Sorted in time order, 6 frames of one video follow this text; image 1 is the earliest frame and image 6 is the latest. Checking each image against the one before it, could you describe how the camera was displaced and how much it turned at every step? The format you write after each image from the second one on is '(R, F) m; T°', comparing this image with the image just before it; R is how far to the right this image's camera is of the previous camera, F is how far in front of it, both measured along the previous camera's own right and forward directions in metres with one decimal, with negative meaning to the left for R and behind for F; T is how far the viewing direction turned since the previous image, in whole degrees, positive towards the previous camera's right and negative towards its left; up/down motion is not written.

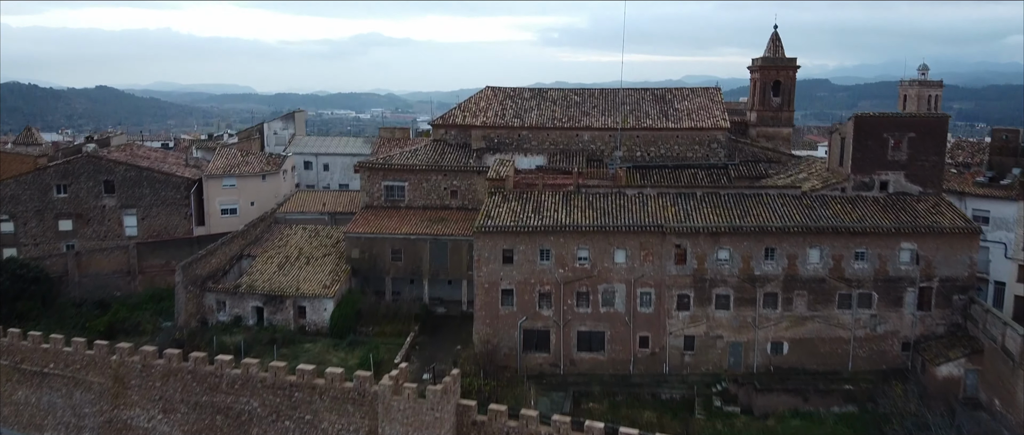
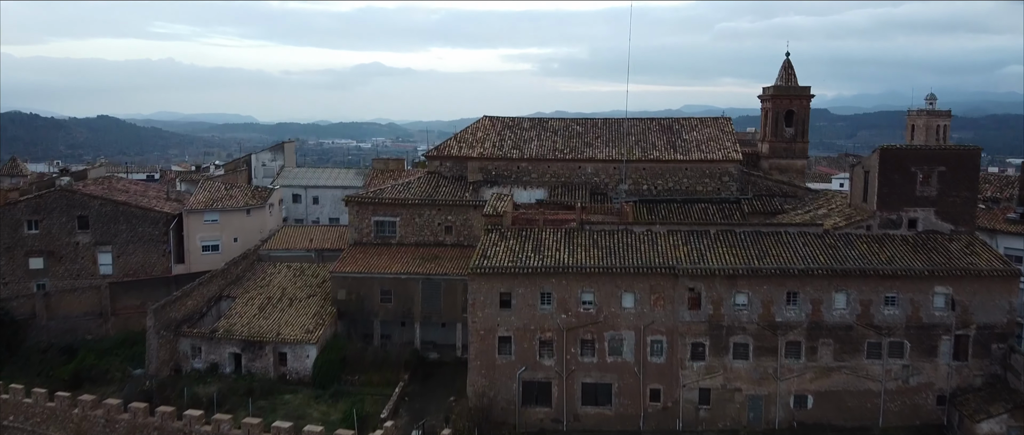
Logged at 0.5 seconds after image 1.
(0.0, +1.5) m; 0°
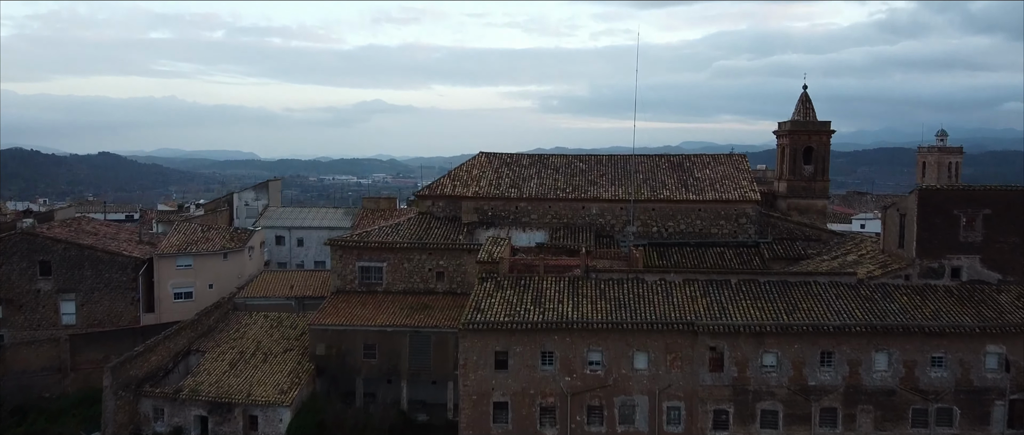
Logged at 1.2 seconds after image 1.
(+0.1, +1.9) m; 0°
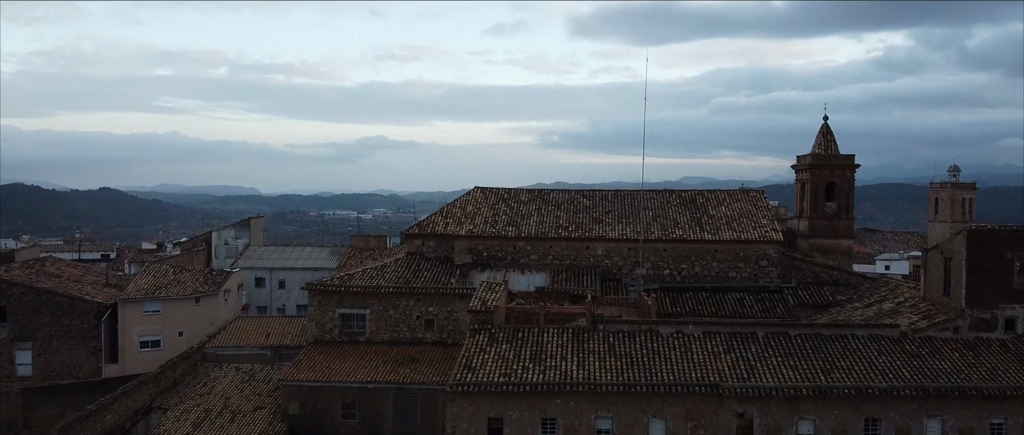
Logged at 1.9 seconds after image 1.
(+0.1, +1.9) m; 0°
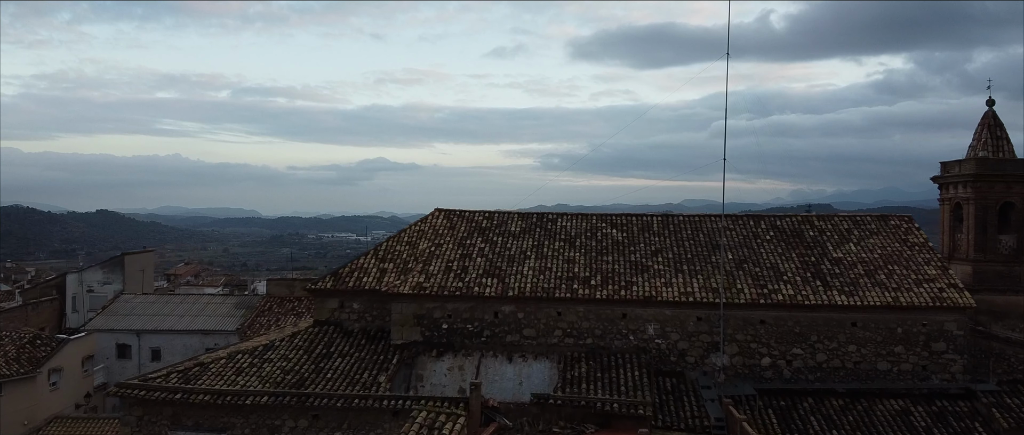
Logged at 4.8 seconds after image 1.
(+0.3, +8.3) m; 0°
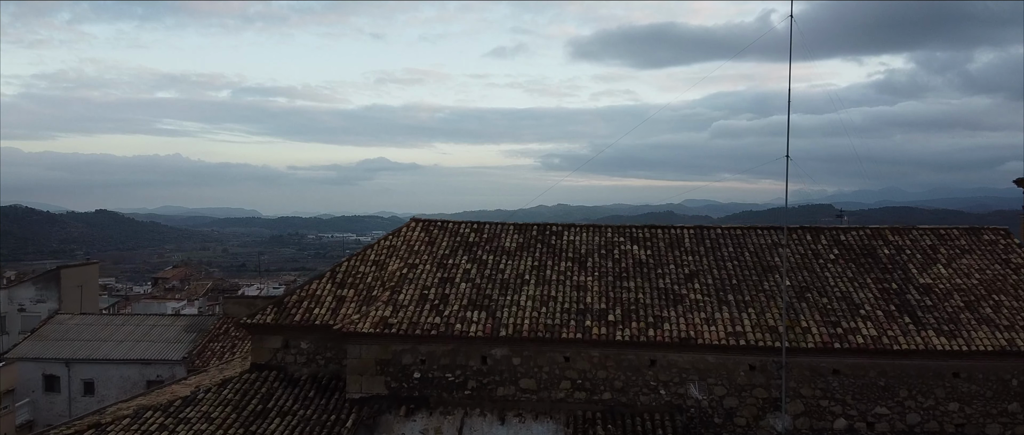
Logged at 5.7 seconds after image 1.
(+0.1, +2.6) m; 0°
